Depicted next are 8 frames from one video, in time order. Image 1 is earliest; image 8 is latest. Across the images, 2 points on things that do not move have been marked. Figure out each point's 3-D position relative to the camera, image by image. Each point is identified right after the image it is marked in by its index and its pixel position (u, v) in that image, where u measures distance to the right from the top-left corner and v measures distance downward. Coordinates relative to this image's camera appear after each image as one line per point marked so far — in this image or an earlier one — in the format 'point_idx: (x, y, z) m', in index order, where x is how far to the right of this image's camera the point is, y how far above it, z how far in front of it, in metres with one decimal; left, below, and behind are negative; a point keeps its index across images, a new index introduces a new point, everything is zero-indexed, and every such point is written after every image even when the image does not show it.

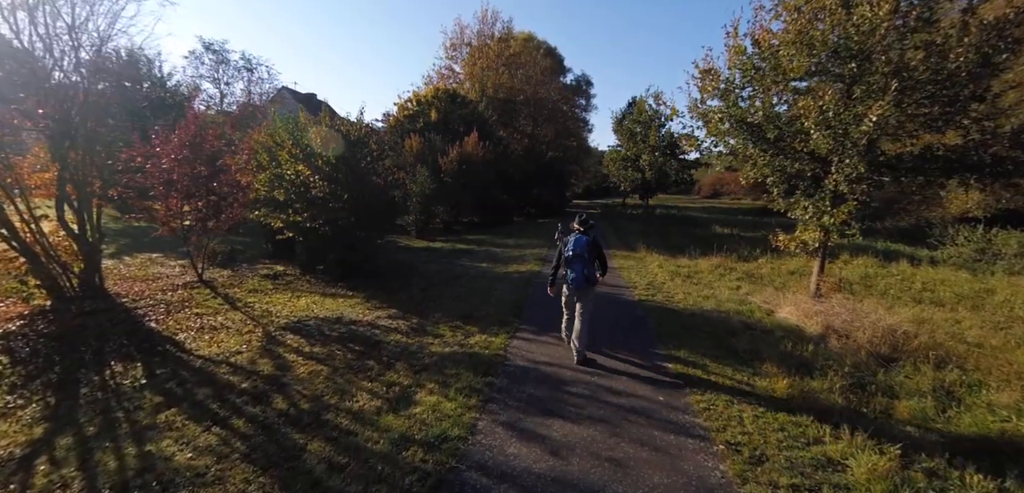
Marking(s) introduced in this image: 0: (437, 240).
0: (-3.0, +0.3, +19.1) m
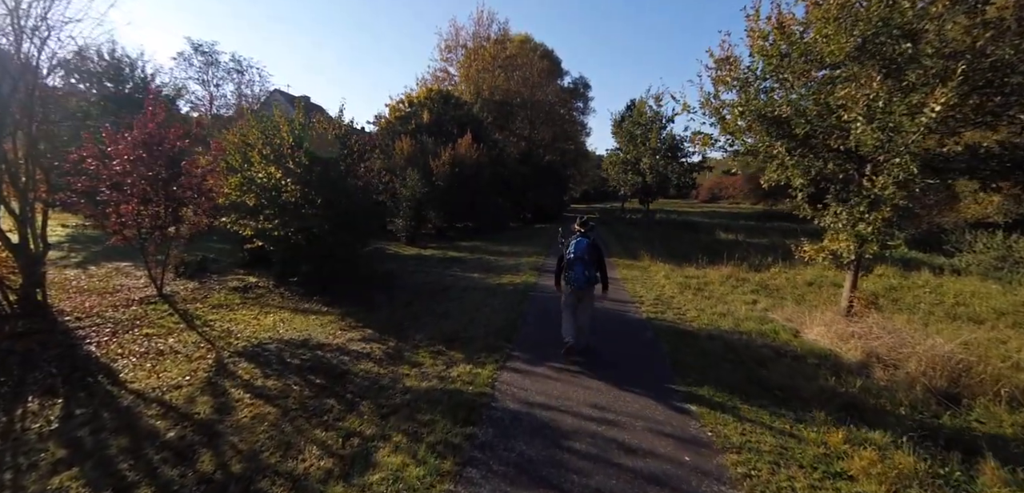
0: (-3.2, 0.0, +18.2) m
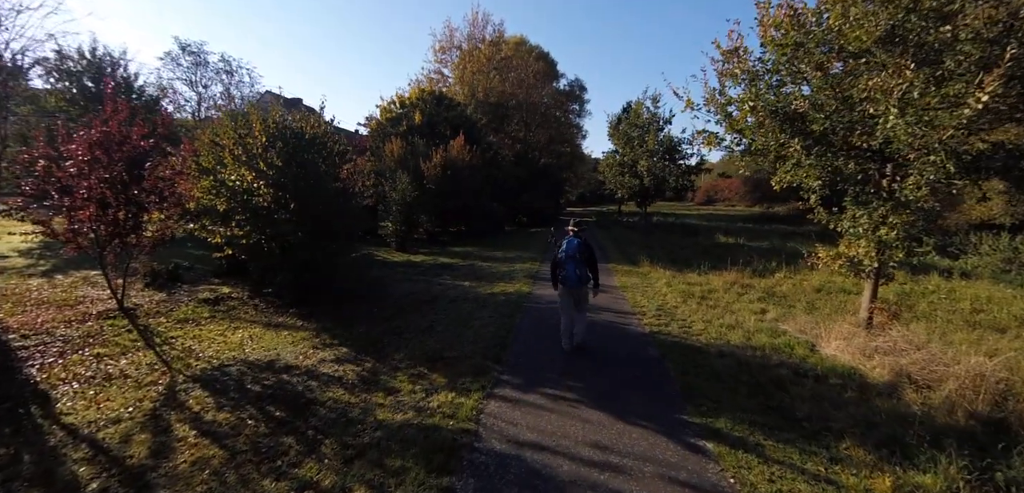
0: (-3.4, -0.2, +17.5) m
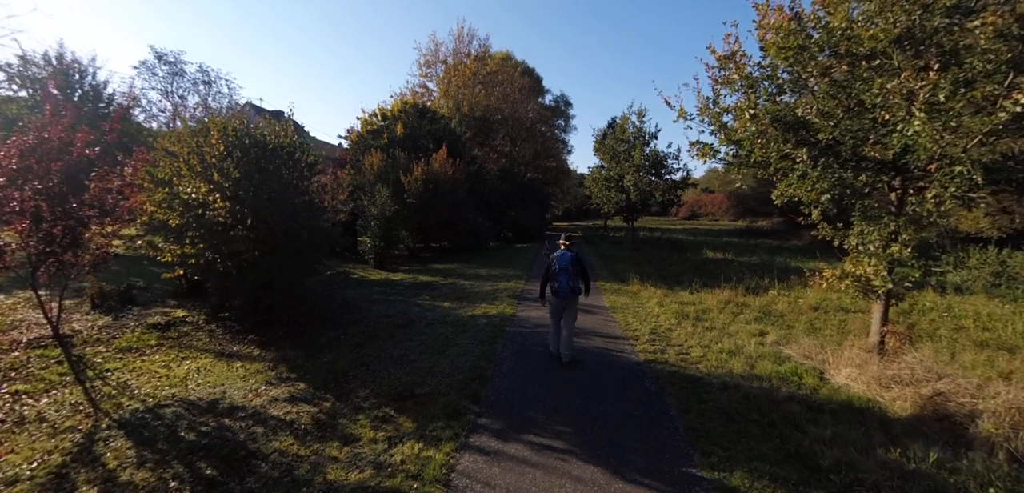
0: (-3.9, -0.8, +16.7) m
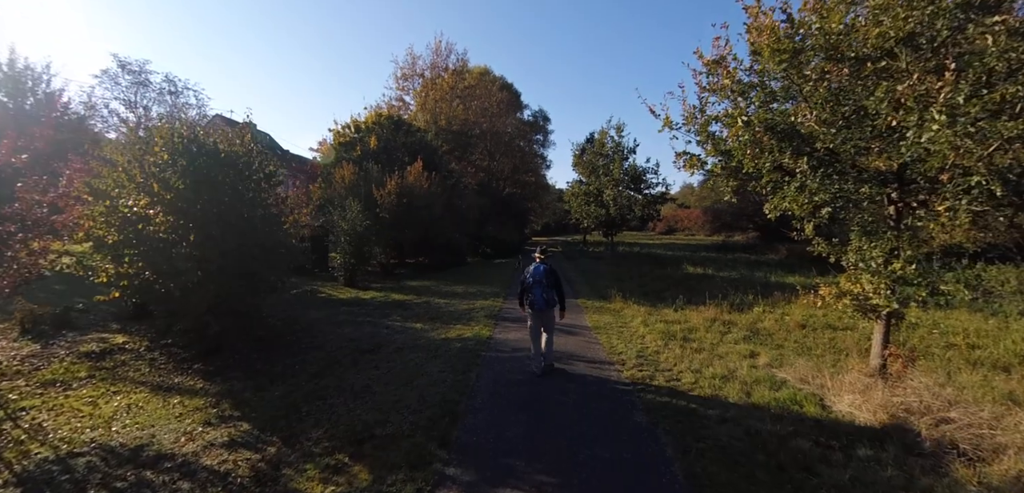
0: (-4.7, -1.4, +16.0) m
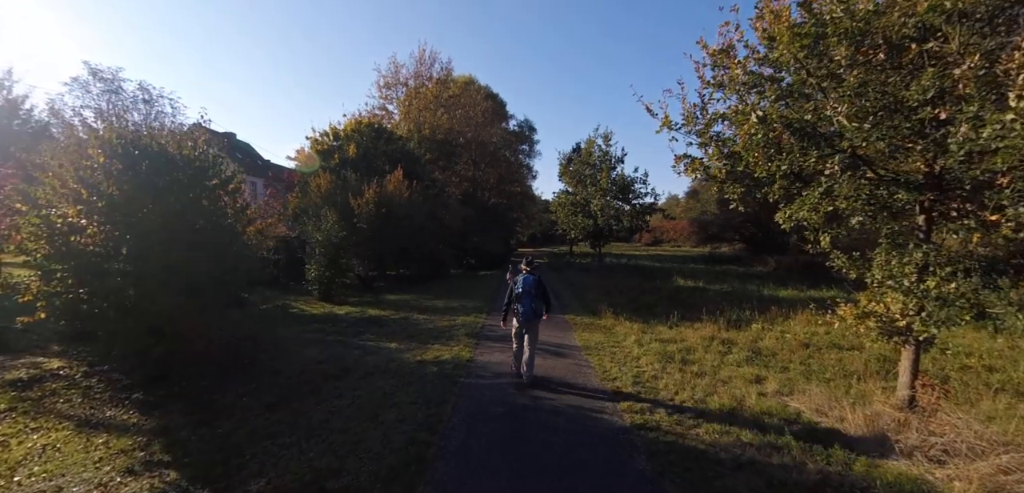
0: (-5.2, -1.7, +15.0) m
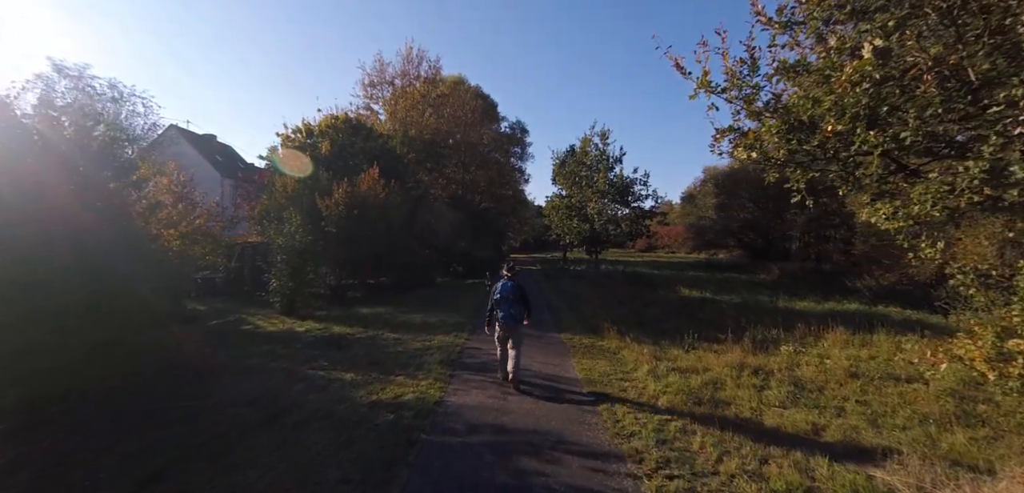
0: (-5.5, -1.9, +13.2) m
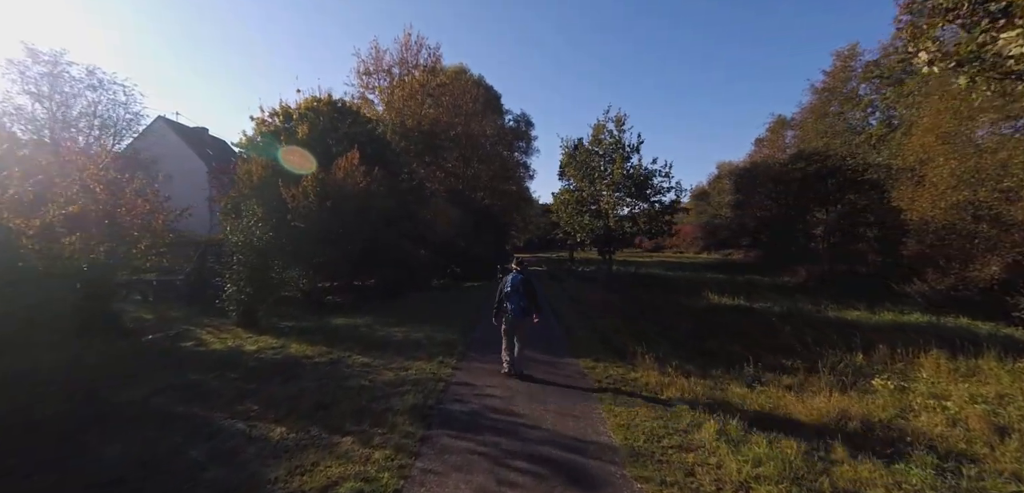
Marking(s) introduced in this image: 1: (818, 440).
0: (-5.4, -1.9, +11.0) m
1: (+3.0, -1.9, +4.9) m
